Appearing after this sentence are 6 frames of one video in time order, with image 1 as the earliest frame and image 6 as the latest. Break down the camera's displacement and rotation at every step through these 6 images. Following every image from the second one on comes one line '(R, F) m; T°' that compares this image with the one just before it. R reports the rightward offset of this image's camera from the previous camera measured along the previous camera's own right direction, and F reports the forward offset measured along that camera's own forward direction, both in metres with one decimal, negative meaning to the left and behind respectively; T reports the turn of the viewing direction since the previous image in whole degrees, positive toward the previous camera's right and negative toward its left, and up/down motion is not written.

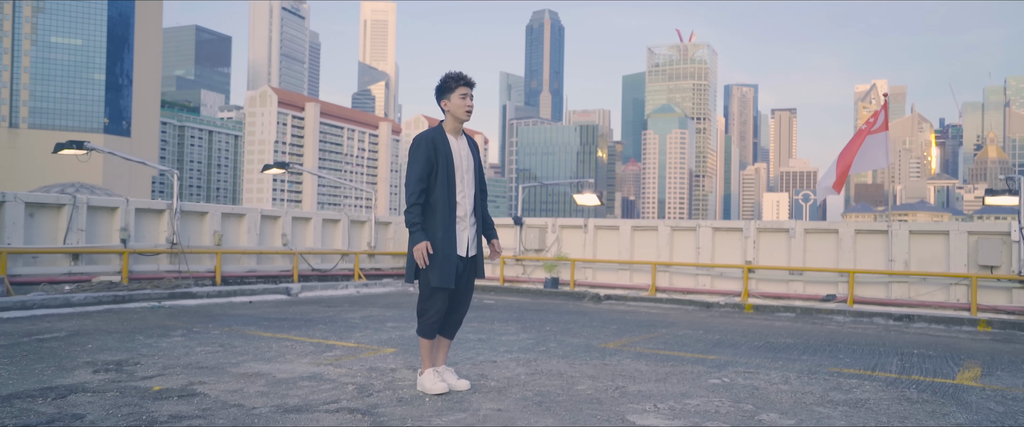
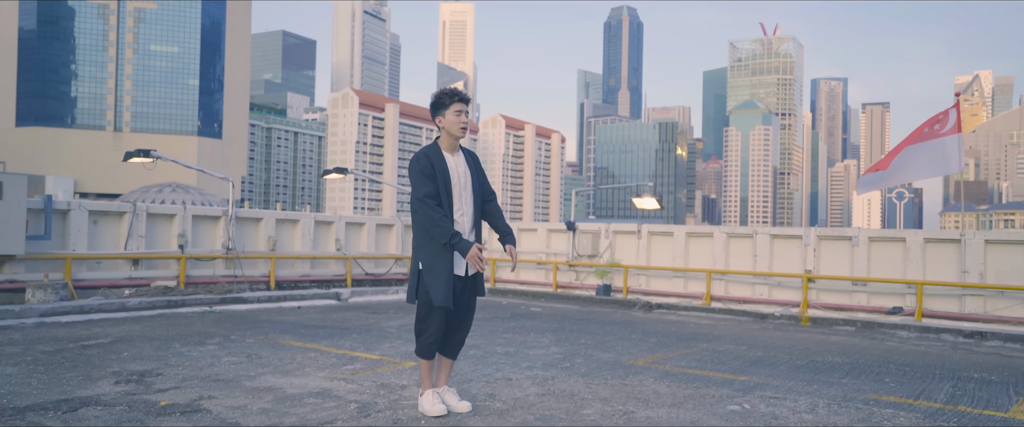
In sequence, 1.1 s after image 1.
(+0.6, +0.2) m; -6°
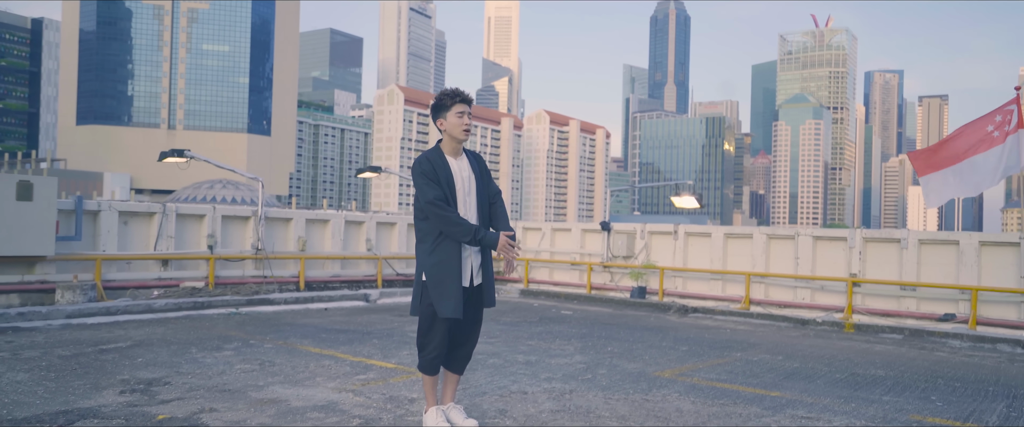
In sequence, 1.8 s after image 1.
(+0.3, +0.3) m; -3°
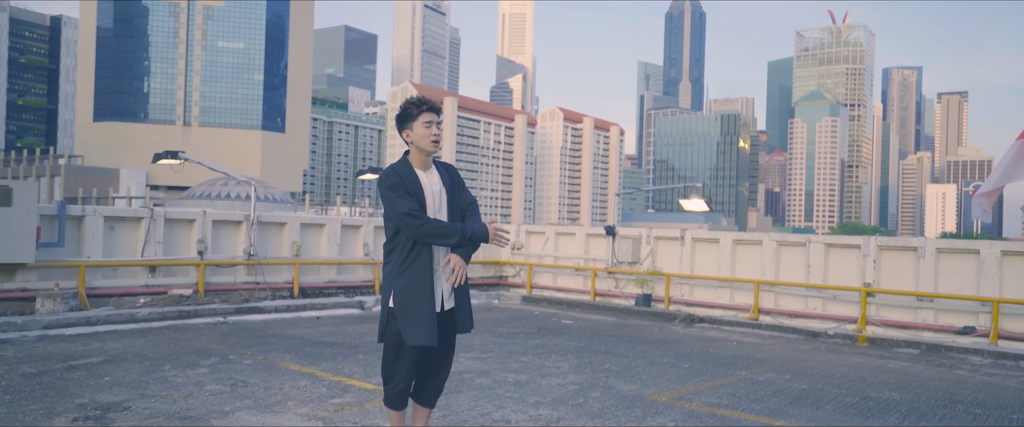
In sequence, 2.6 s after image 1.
(+0.3, +0.5) m; -1°
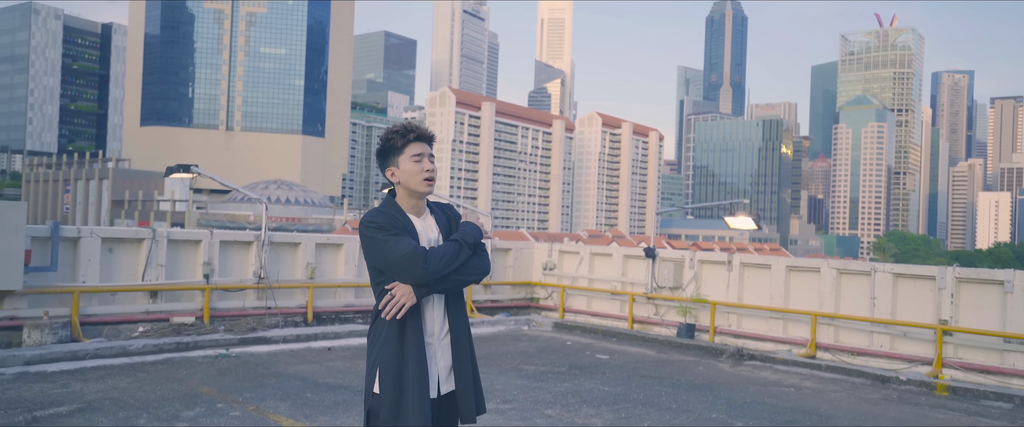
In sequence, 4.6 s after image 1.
(+0.1, +1.1) m; -3°
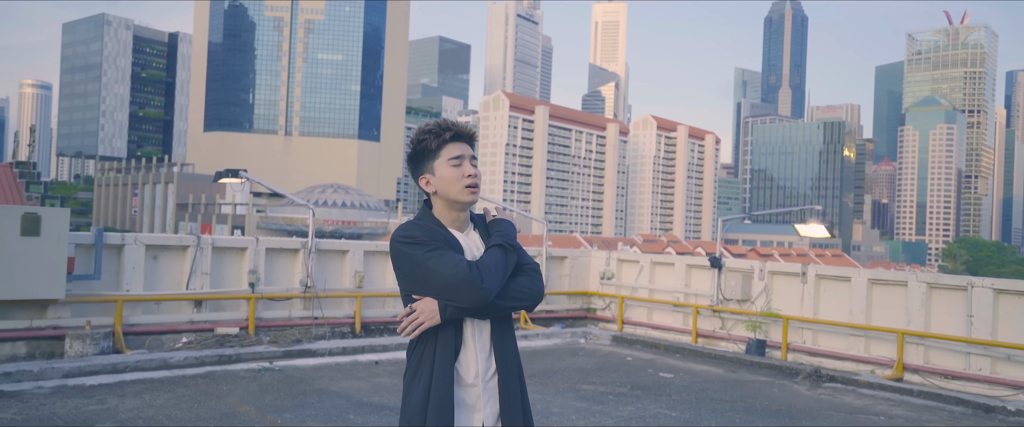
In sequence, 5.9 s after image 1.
(-0.1, +0.7) m; -4°
